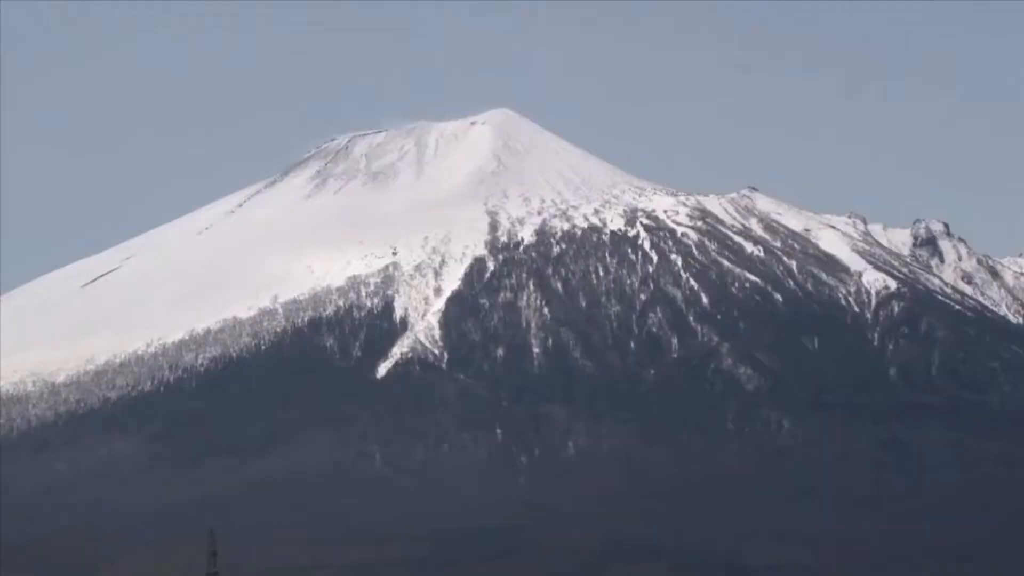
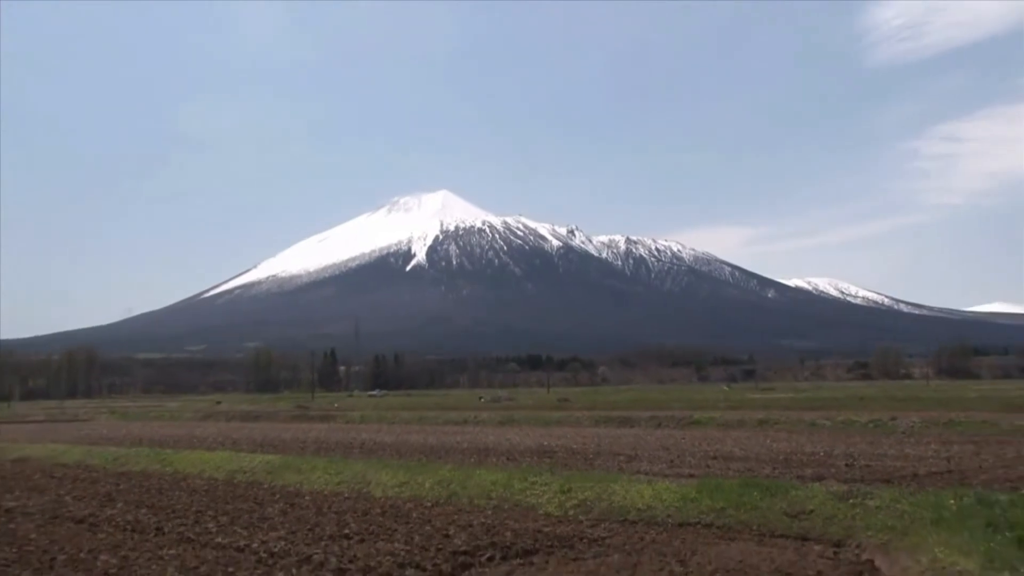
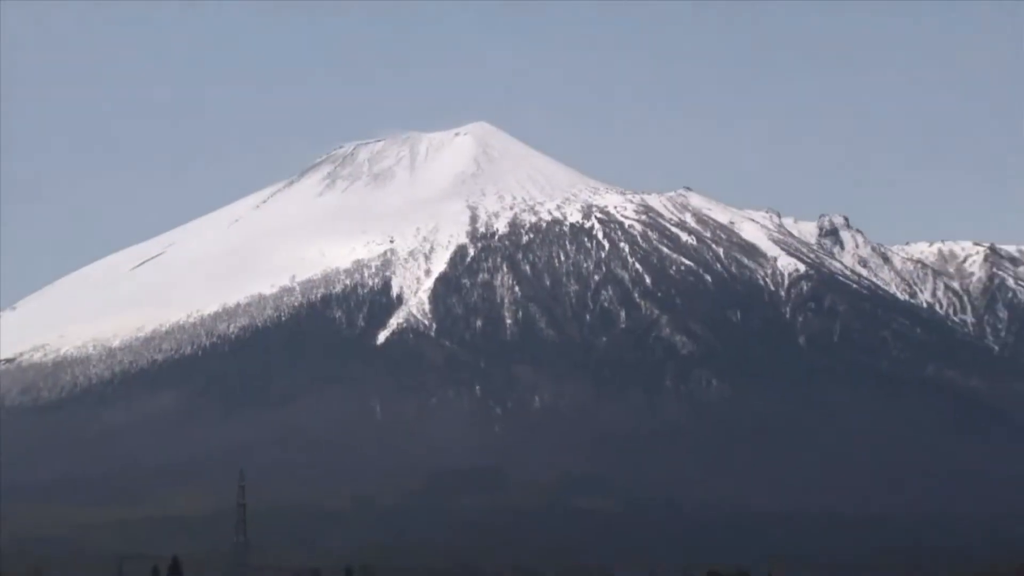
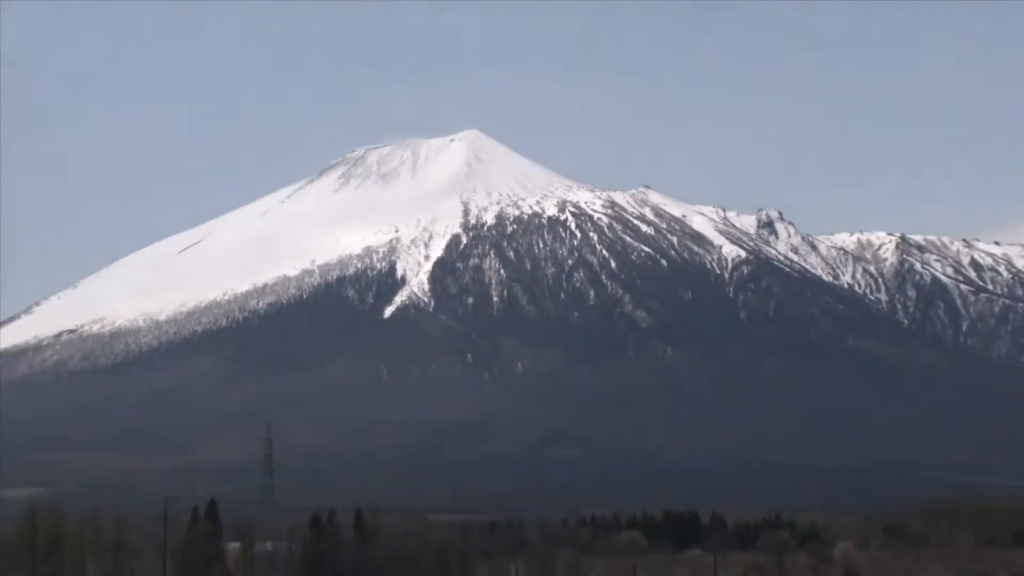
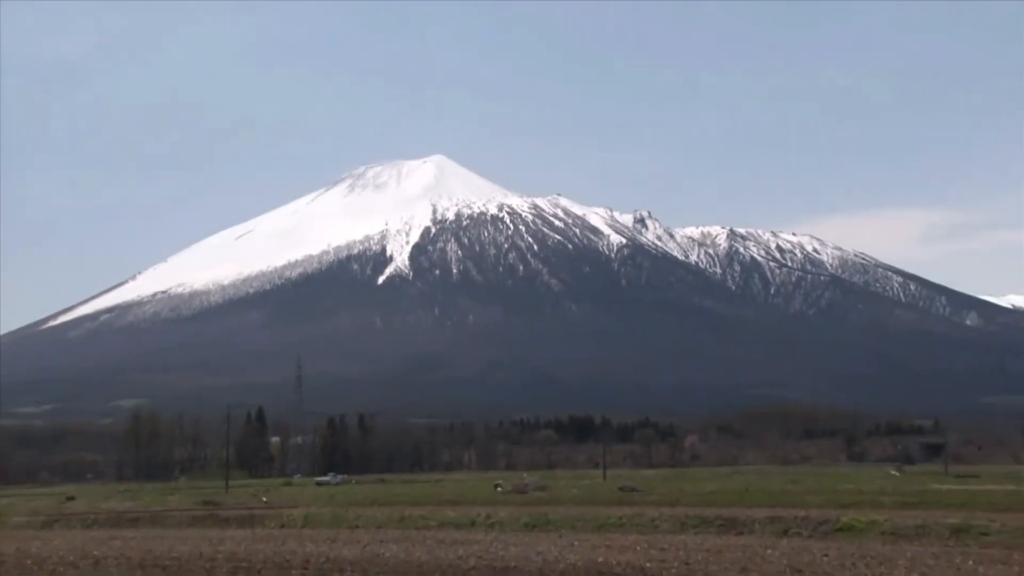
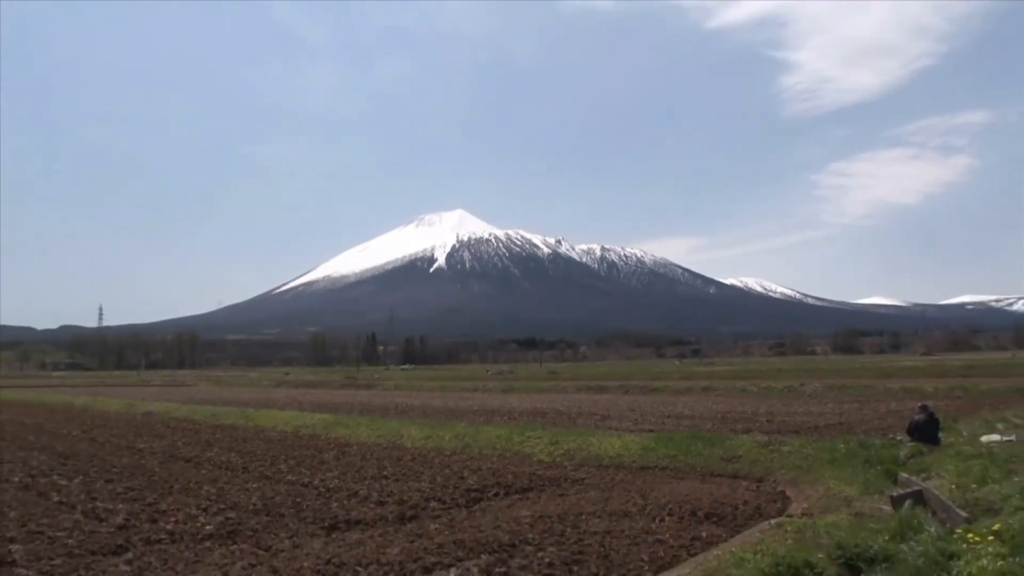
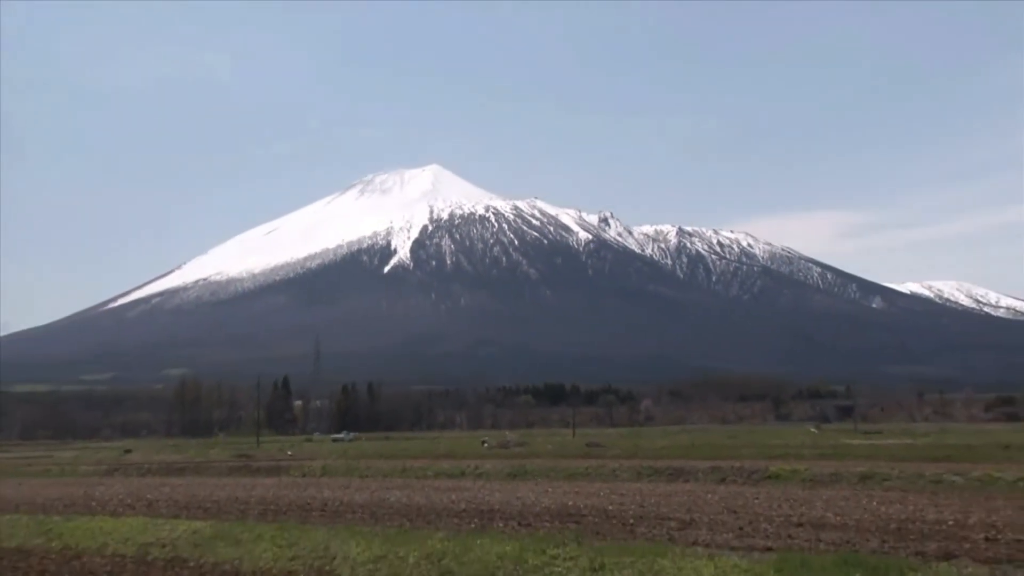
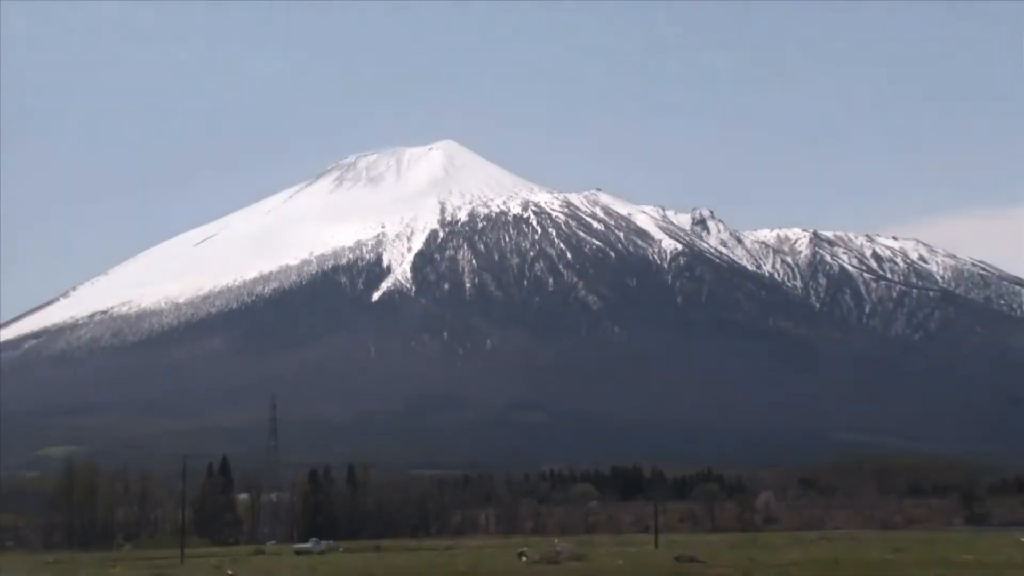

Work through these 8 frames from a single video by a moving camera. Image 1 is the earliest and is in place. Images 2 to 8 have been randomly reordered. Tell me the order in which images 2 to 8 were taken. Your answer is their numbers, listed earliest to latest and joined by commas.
3, 4, 8, 5, 7, 2, 6
